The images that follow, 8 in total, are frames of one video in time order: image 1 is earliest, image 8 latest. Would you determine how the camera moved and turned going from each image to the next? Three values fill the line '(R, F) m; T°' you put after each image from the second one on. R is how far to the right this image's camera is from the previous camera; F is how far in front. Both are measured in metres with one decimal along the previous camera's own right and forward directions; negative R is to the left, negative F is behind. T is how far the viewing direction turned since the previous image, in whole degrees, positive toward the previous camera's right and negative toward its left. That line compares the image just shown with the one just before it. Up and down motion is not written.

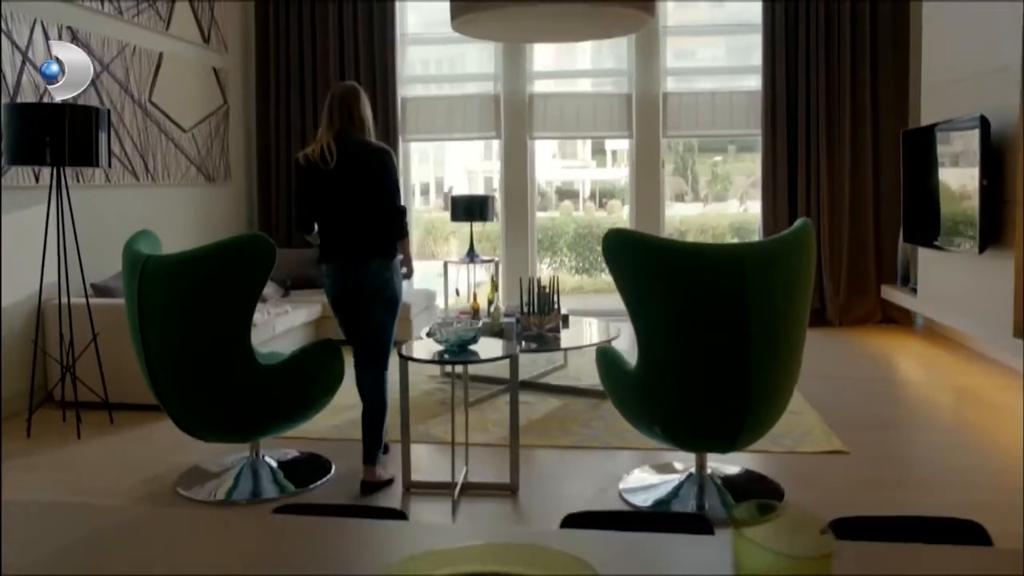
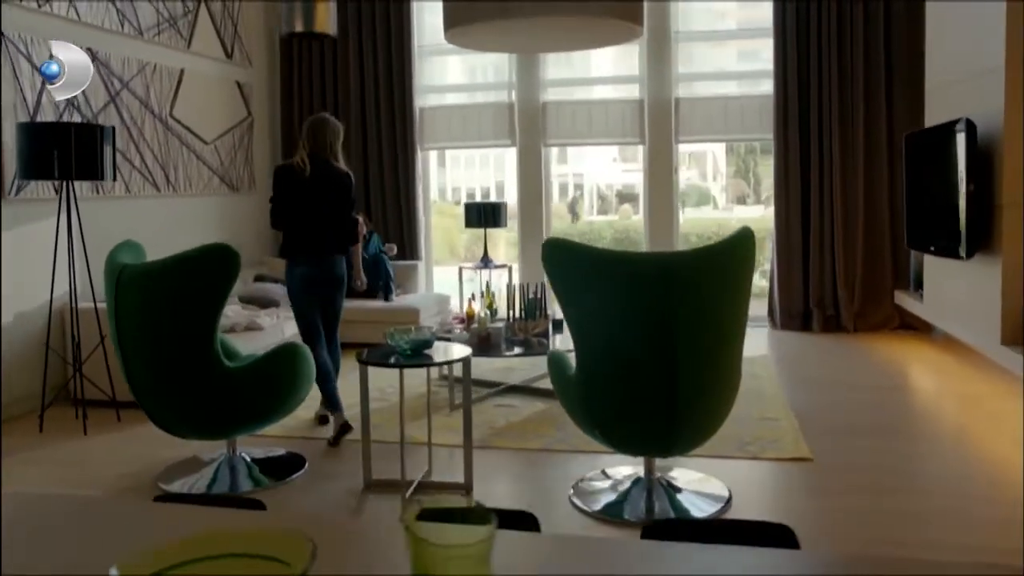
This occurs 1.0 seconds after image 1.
(+0.4, -0.1) m; -4°
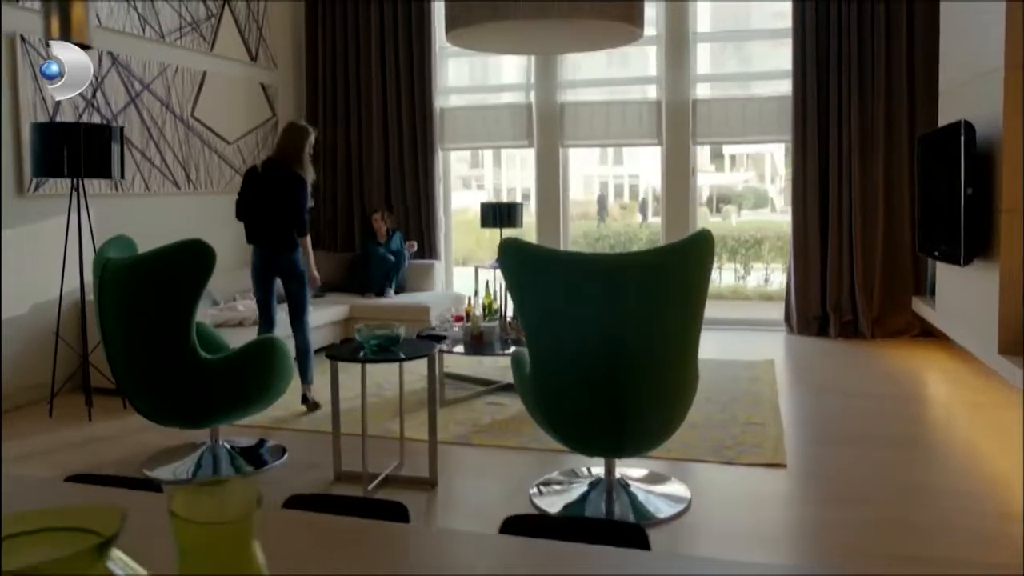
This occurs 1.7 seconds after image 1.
(+0.4, 0.0) m; -4°
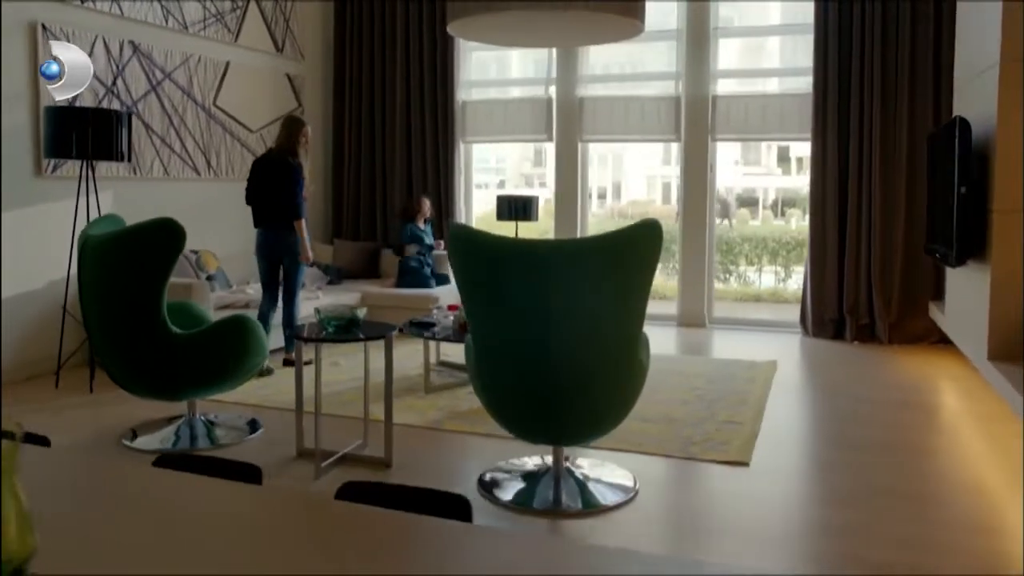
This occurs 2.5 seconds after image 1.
(+0.4, 0.0) m; -4°
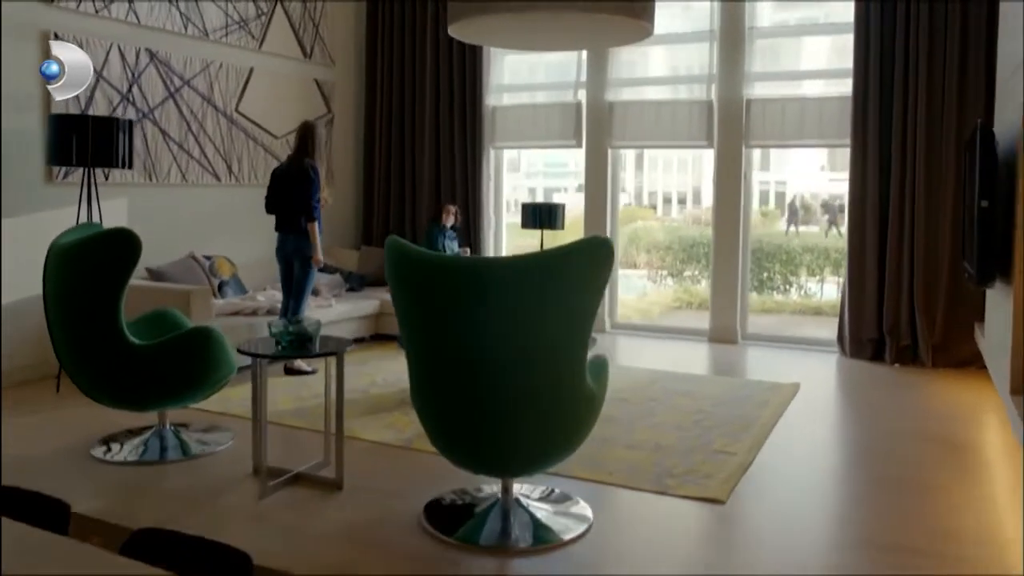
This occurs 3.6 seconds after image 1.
(+0.5, +0.2) m; -6°
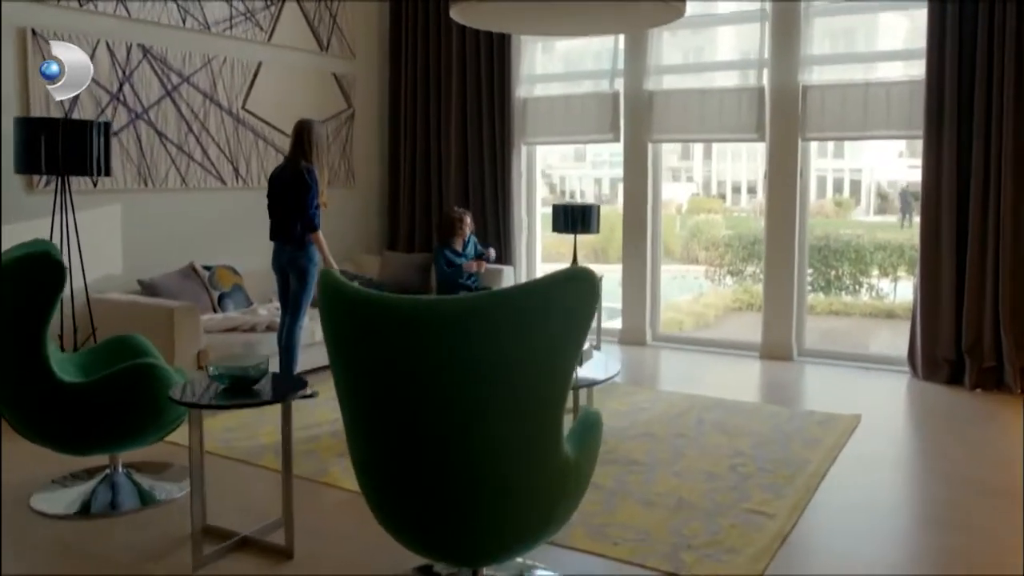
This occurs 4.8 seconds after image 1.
(+0.3, +0.6) m; -5°
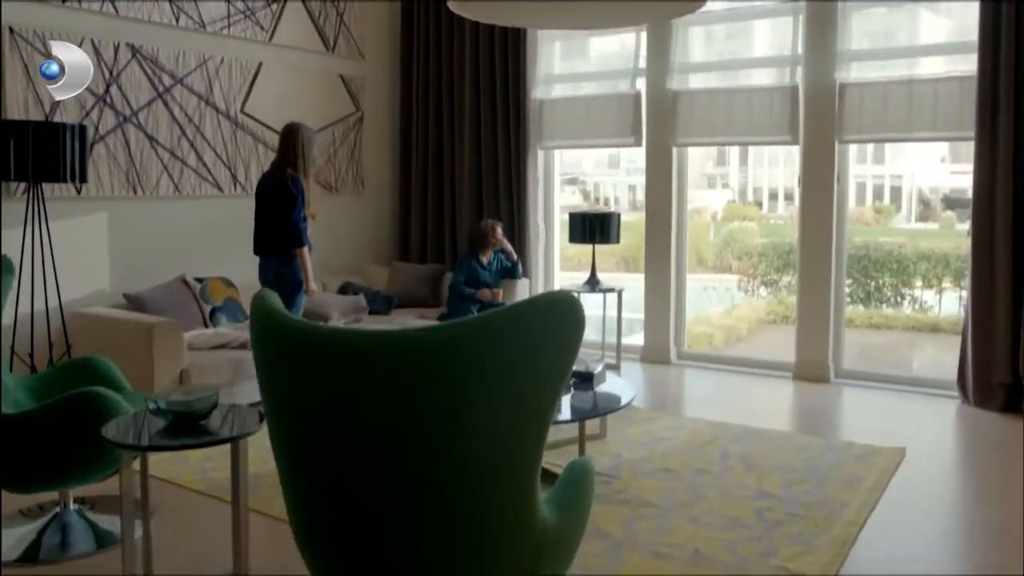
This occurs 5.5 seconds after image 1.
(+0.1, +0.4) m; -2°
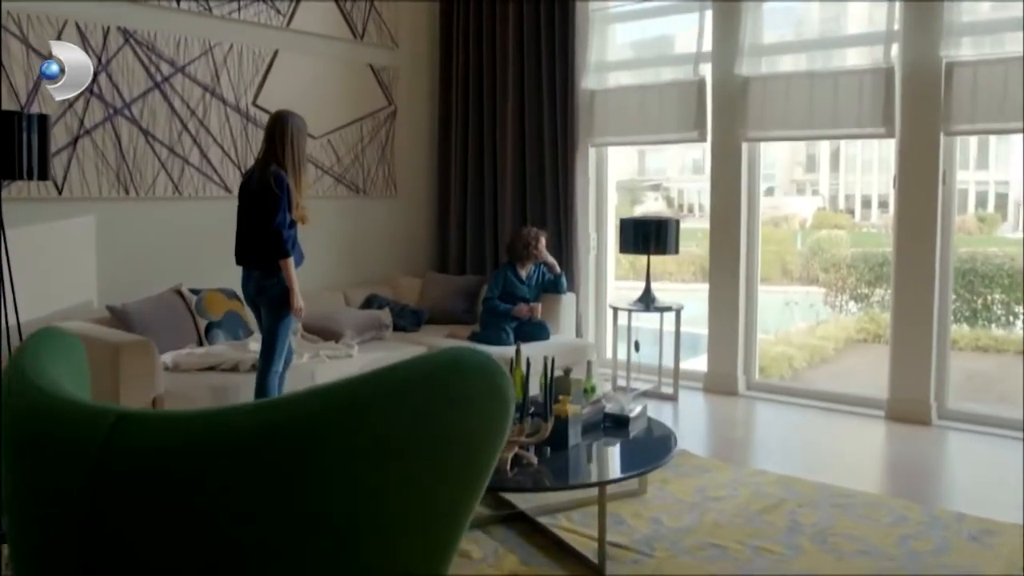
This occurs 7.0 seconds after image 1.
(+0.2, +0.7) m; -6°
